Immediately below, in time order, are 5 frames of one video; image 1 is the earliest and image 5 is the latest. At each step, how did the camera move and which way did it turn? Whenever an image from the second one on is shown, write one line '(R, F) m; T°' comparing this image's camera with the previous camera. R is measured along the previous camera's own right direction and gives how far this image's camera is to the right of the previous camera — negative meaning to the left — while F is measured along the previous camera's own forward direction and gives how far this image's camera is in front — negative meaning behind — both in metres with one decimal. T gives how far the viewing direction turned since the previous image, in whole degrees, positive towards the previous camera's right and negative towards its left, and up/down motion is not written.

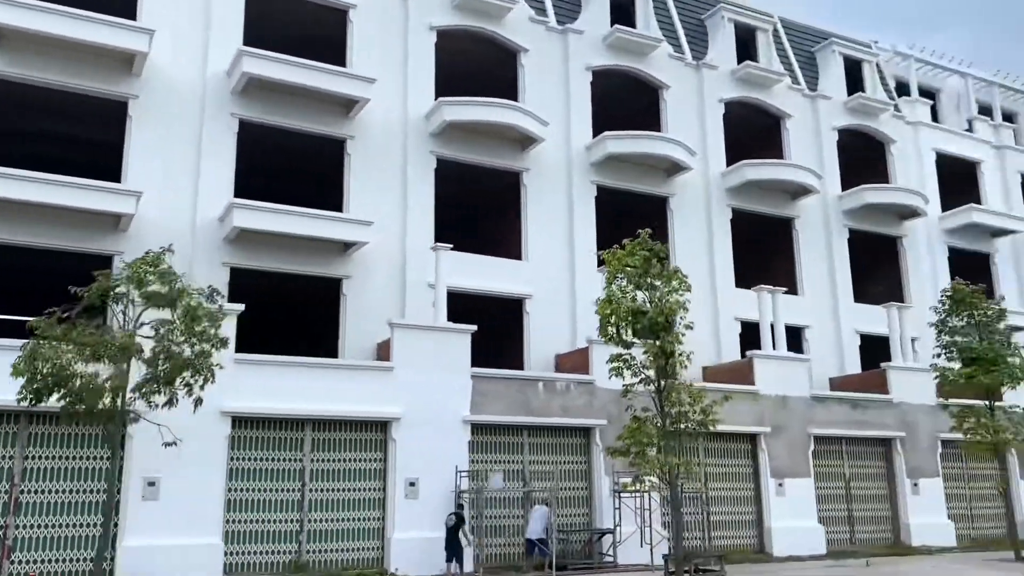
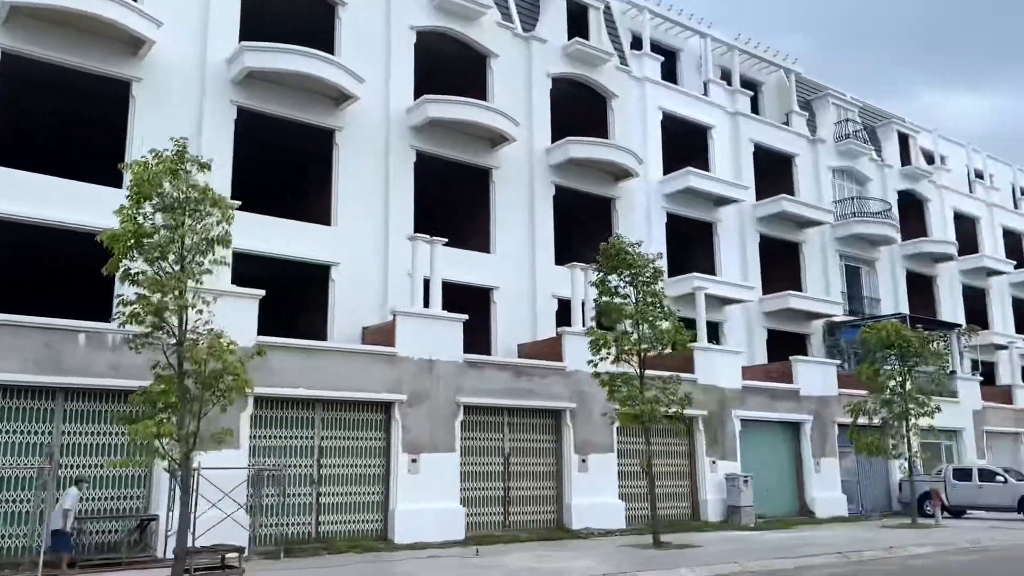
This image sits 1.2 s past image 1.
(+5.4, +2.8) m; +9°
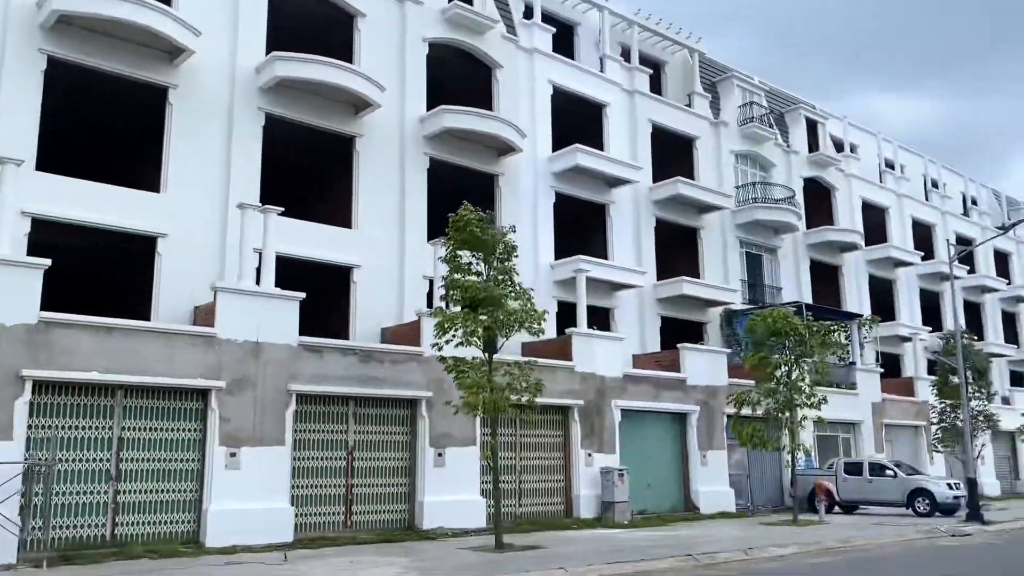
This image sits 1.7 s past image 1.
(+2.1, +1.7) m; +4°
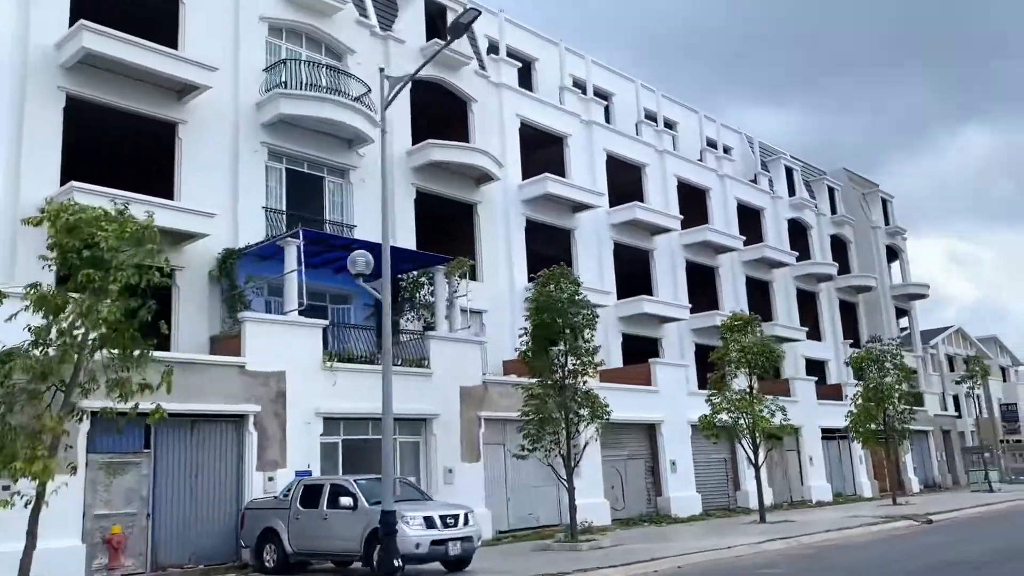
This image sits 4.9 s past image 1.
(+11.9, +10.6) m; +7°
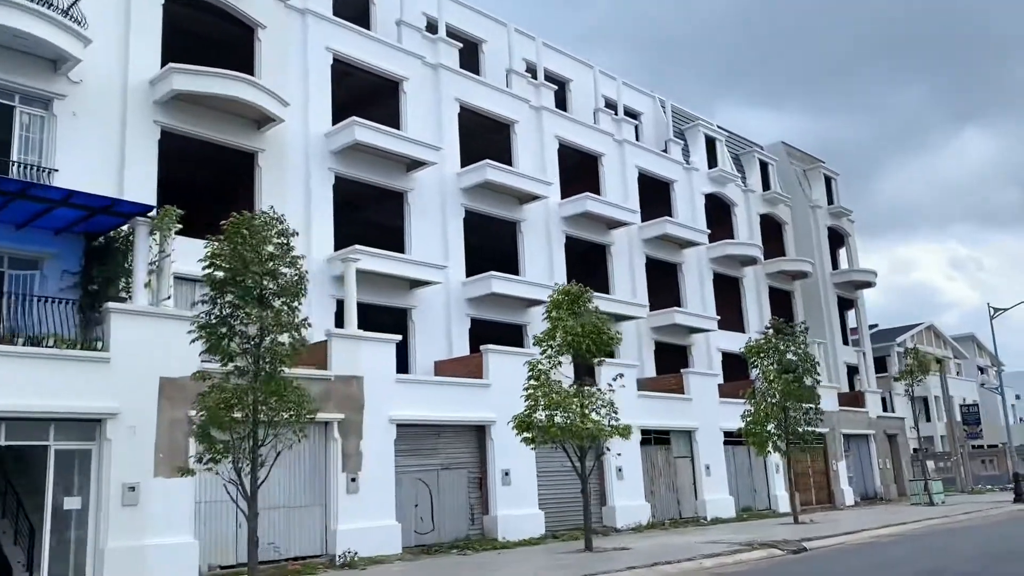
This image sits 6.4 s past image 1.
(+5.2, +5.1) m; 0°
